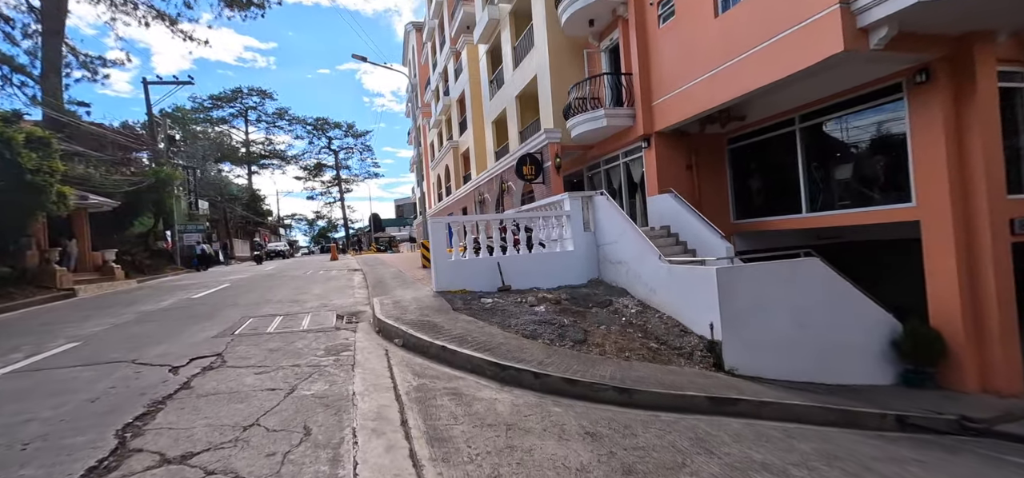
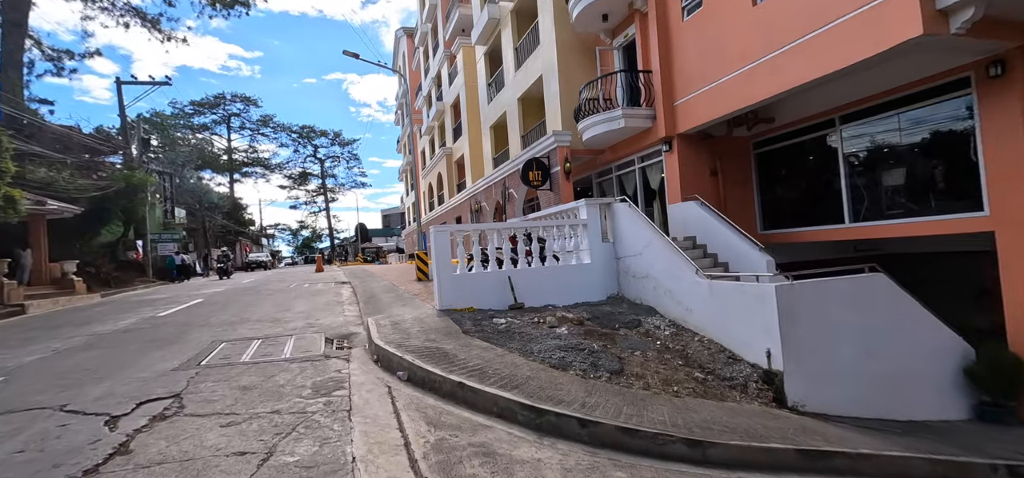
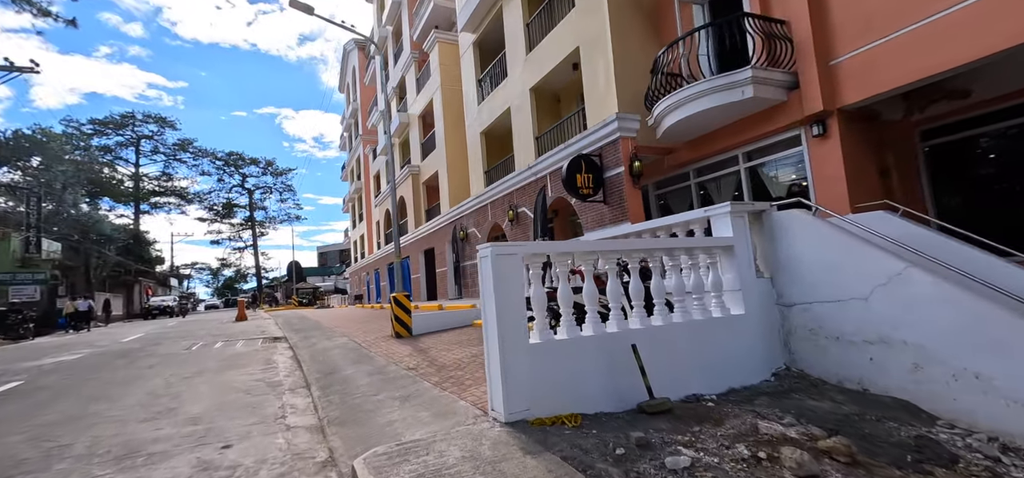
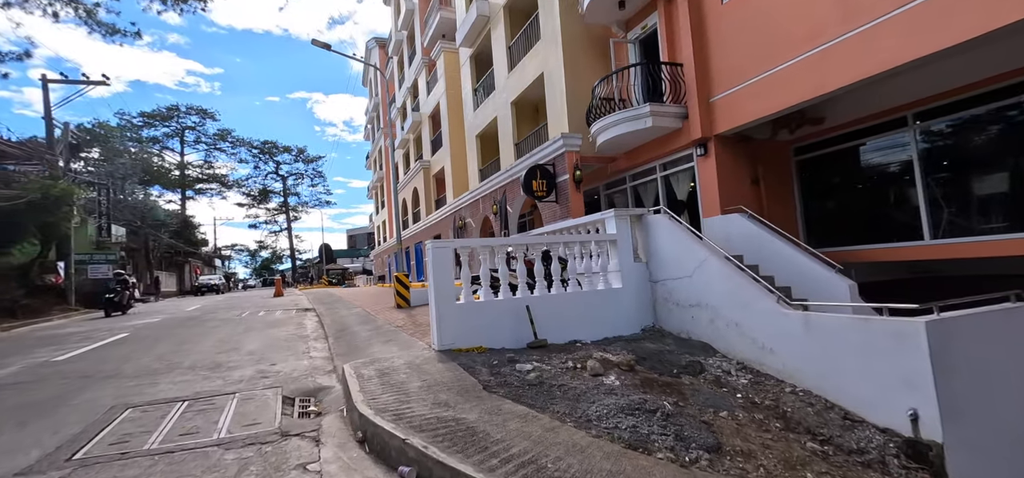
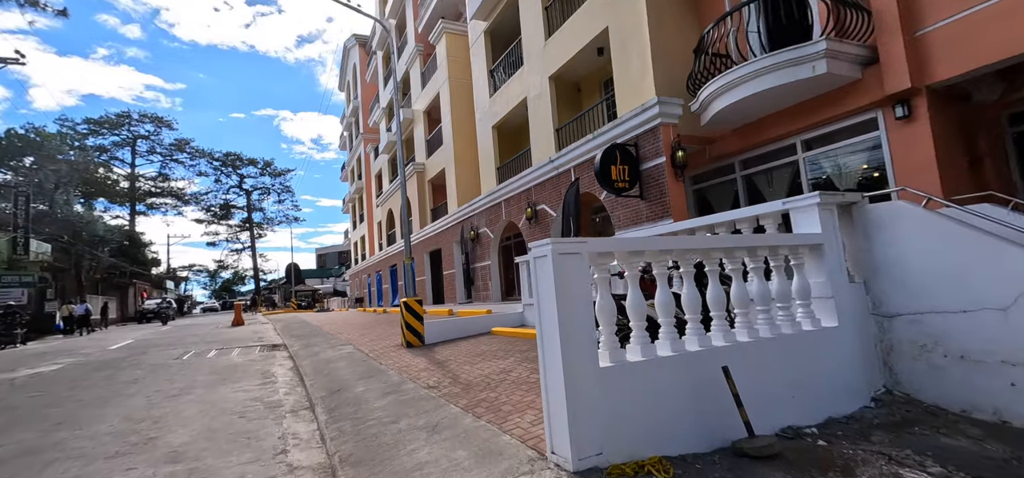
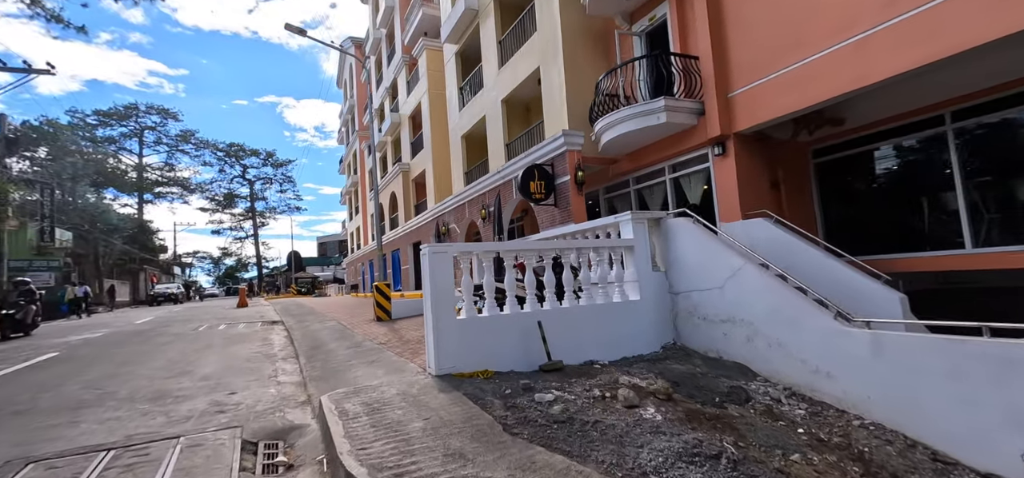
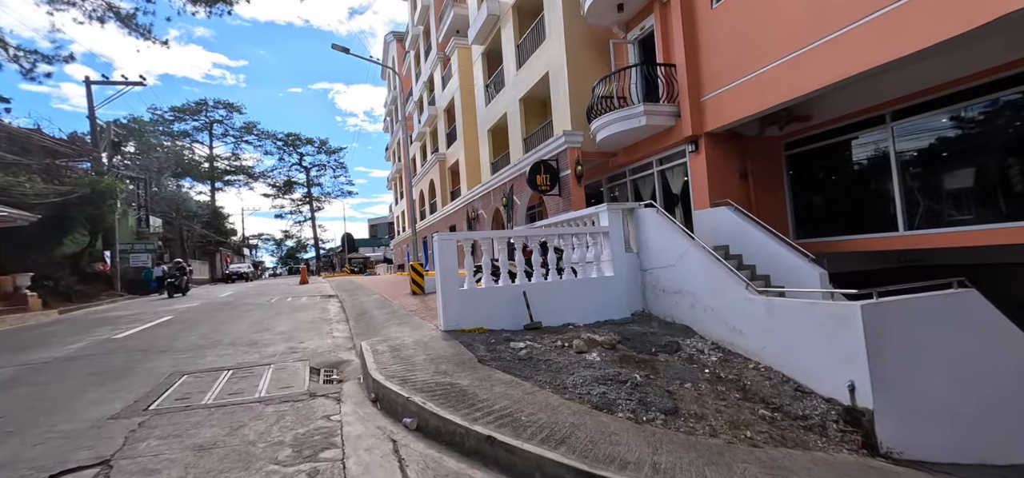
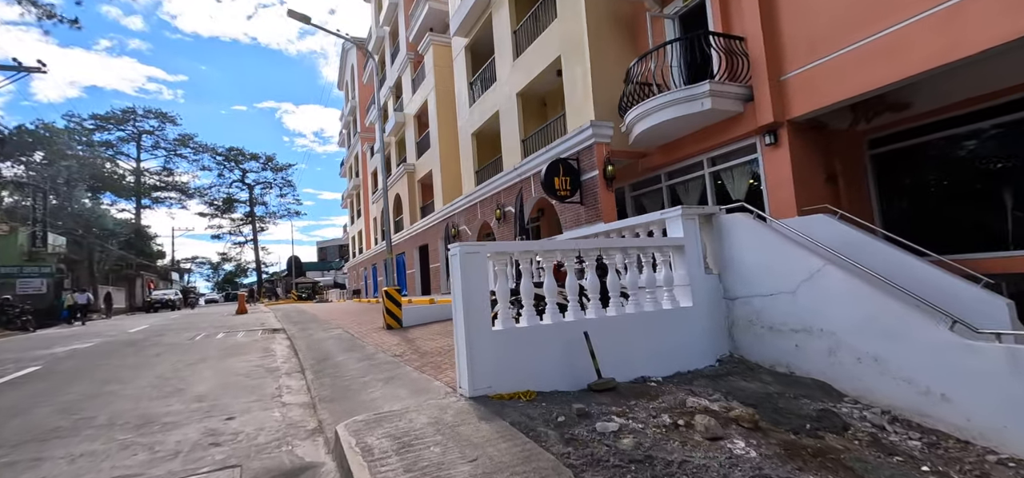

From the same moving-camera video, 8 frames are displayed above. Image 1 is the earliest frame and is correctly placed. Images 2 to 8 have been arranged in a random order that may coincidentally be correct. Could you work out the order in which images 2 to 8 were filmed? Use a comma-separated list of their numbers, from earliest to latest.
2, 7, 4, 6, 8, 3, 5
